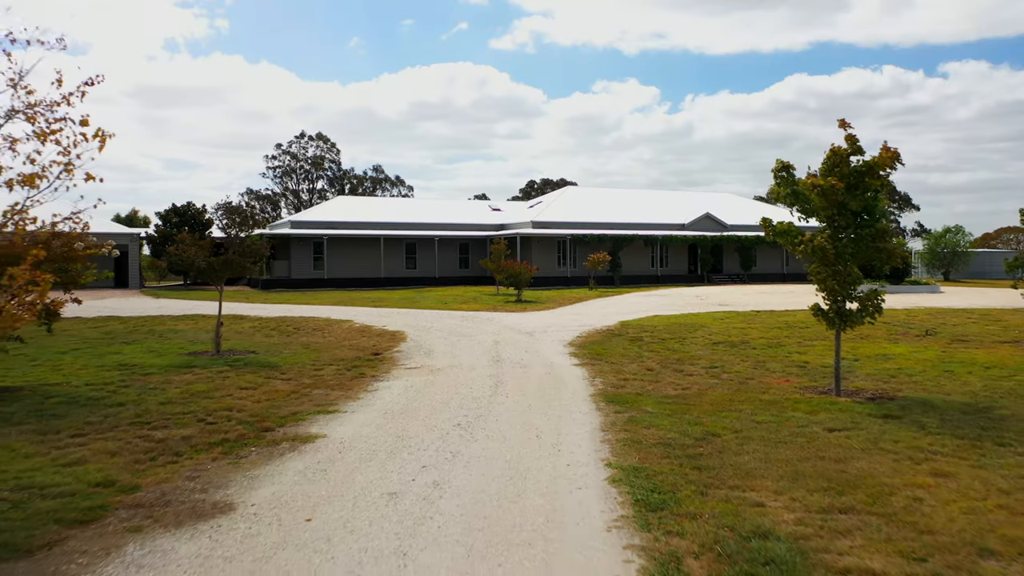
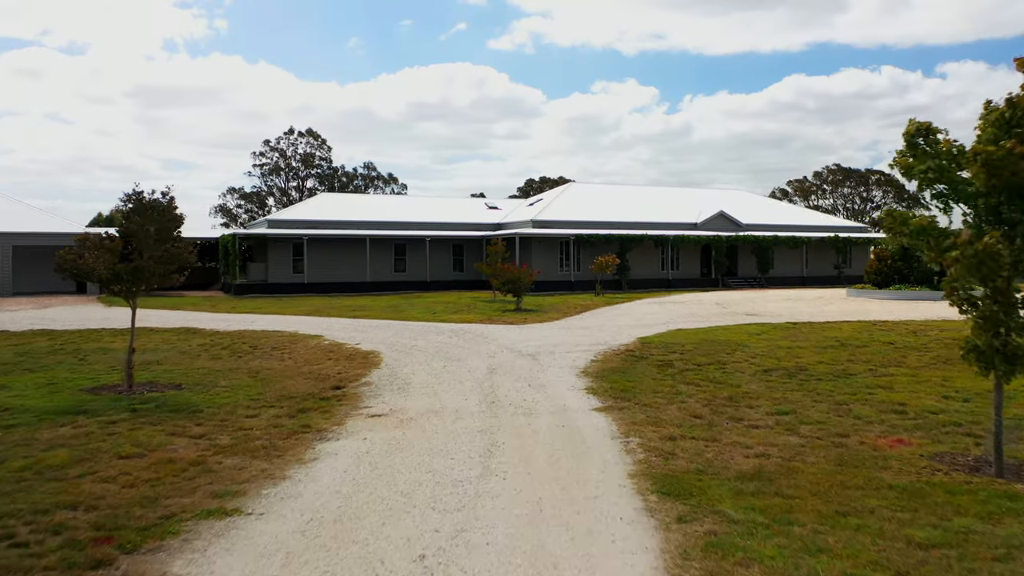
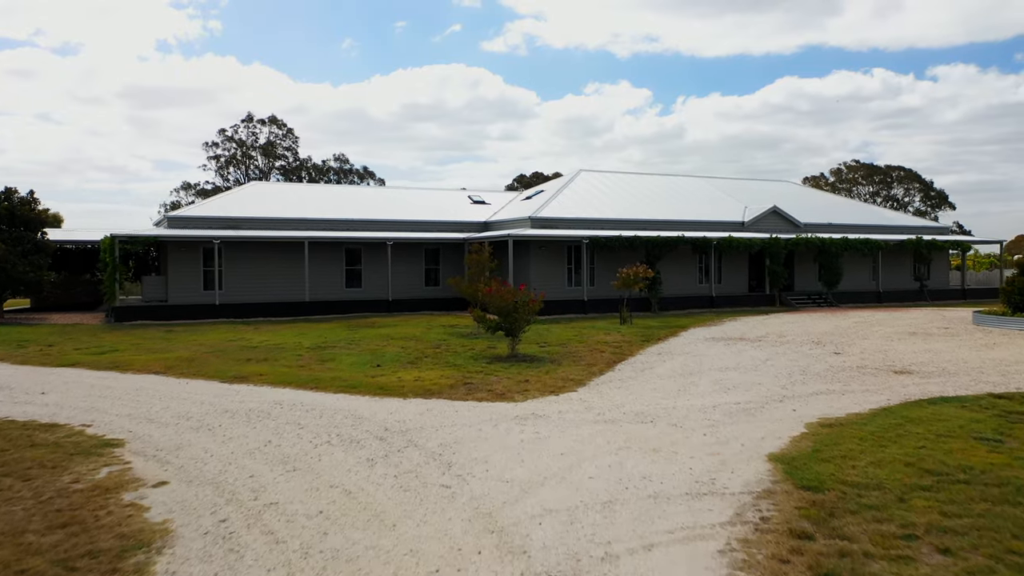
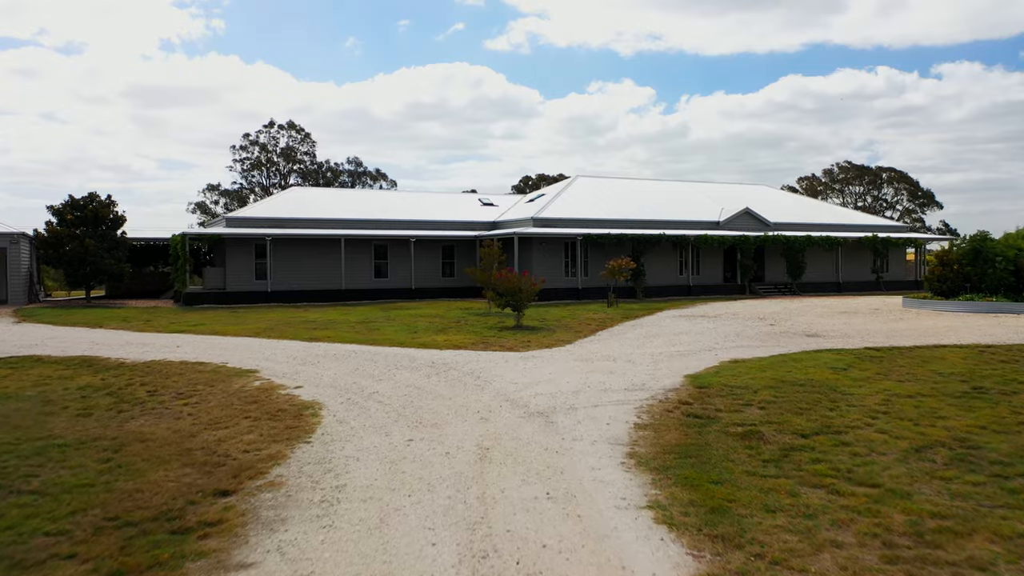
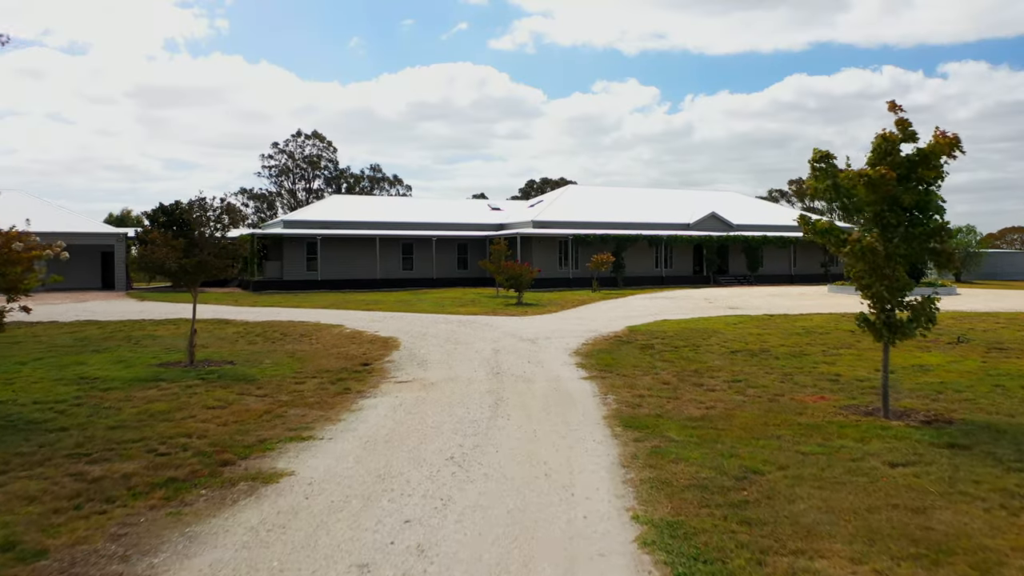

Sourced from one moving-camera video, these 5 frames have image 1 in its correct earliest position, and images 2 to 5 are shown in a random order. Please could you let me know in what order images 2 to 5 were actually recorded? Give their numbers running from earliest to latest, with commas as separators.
5, 2, 4, 3
